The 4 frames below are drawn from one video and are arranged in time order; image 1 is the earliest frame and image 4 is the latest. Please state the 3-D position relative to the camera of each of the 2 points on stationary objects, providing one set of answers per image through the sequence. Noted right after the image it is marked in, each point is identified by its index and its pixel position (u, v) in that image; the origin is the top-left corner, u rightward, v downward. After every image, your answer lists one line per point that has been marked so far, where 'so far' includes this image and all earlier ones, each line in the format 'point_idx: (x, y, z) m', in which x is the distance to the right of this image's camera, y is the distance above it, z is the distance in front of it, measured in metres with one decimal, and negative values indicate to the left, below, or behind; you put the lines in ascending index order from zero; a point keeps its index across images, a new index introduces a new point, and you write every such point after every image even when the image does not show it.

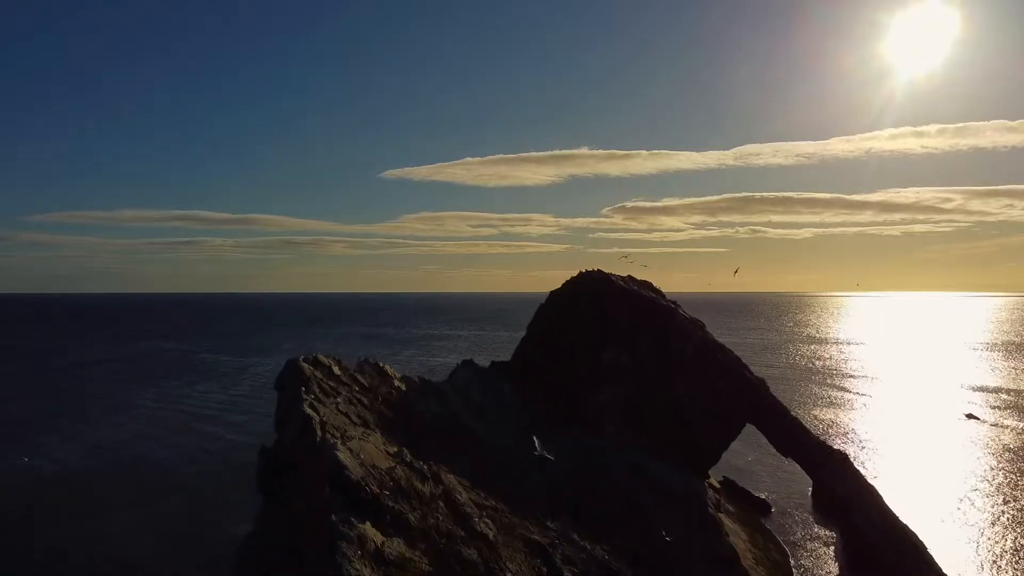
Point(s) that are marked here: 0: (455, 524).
0: (-0.9, -3.7, +10.7) m
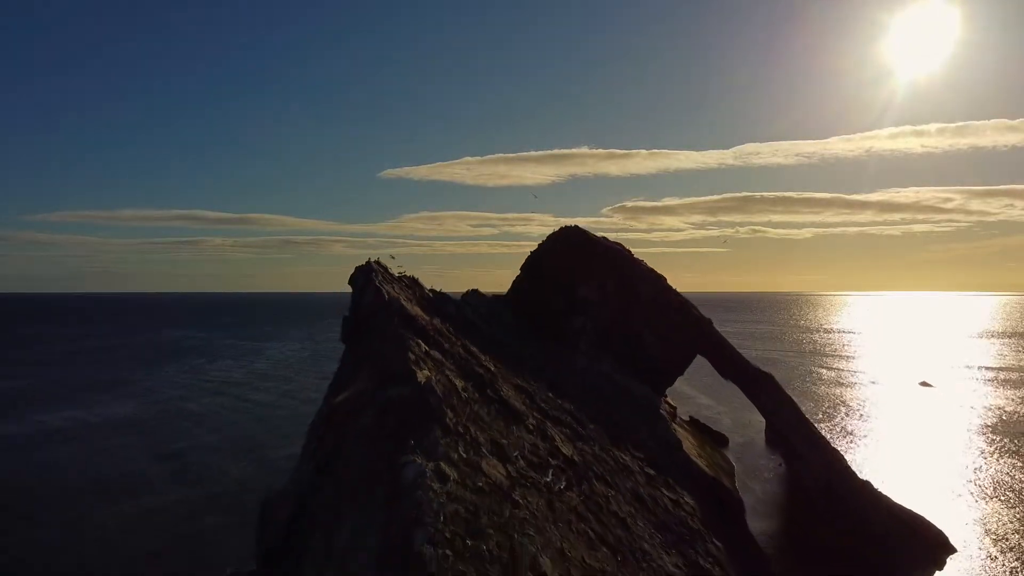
0: (-1.0, -1.8, +16.9) m
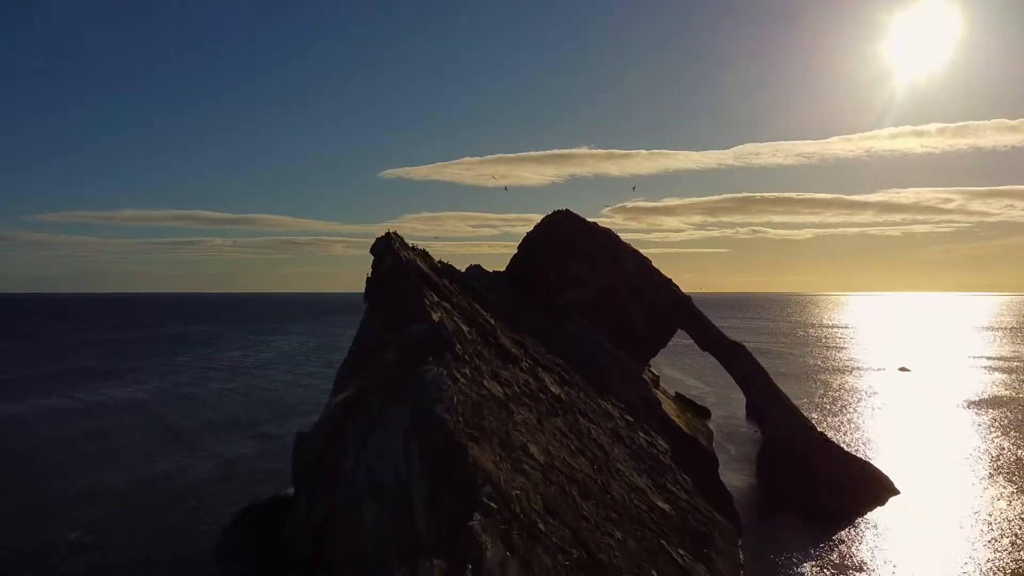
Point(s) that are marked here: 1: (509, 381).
0: (-1.1, -0.7, +20.2) m
1: (-0.1, -2.3, +17.0) m
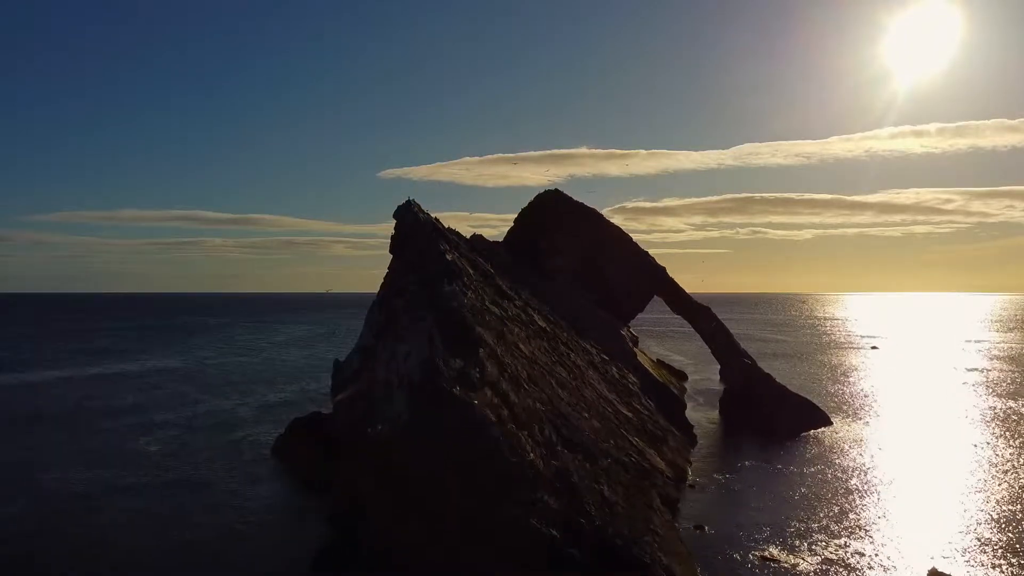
0: (-1.3, +0.9, +25.2) m
1: (-0.2, -0.7, +22.1) m
